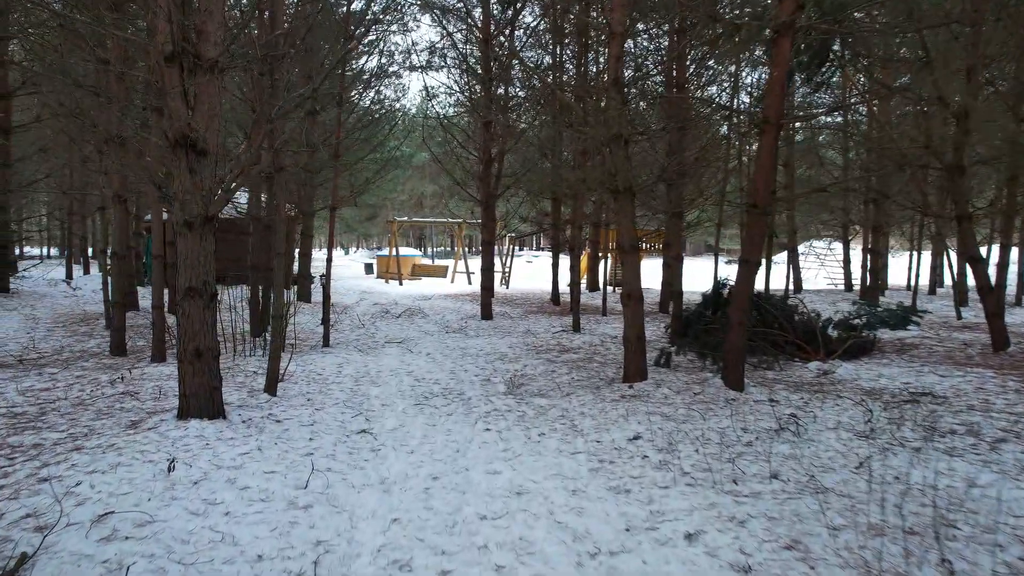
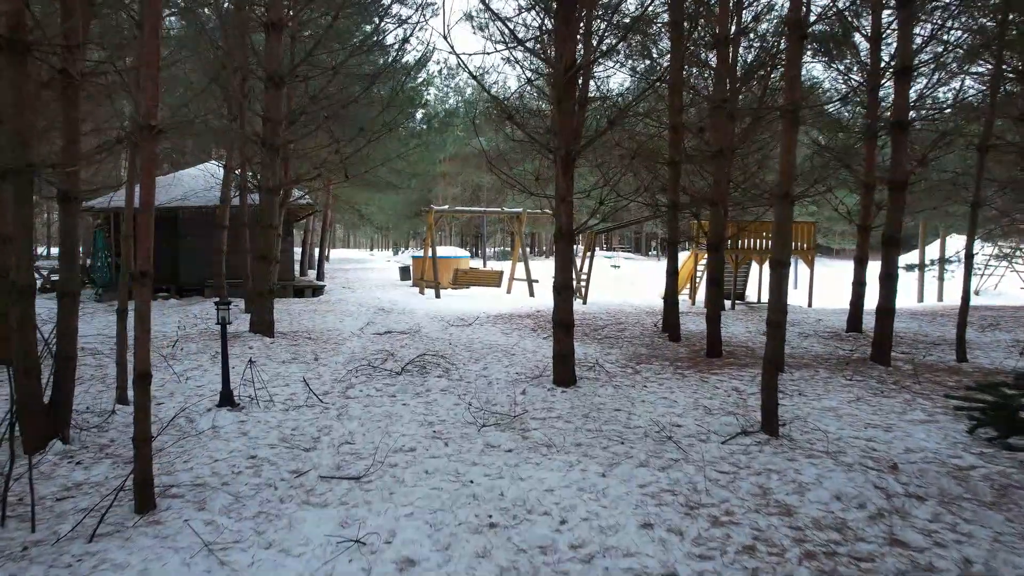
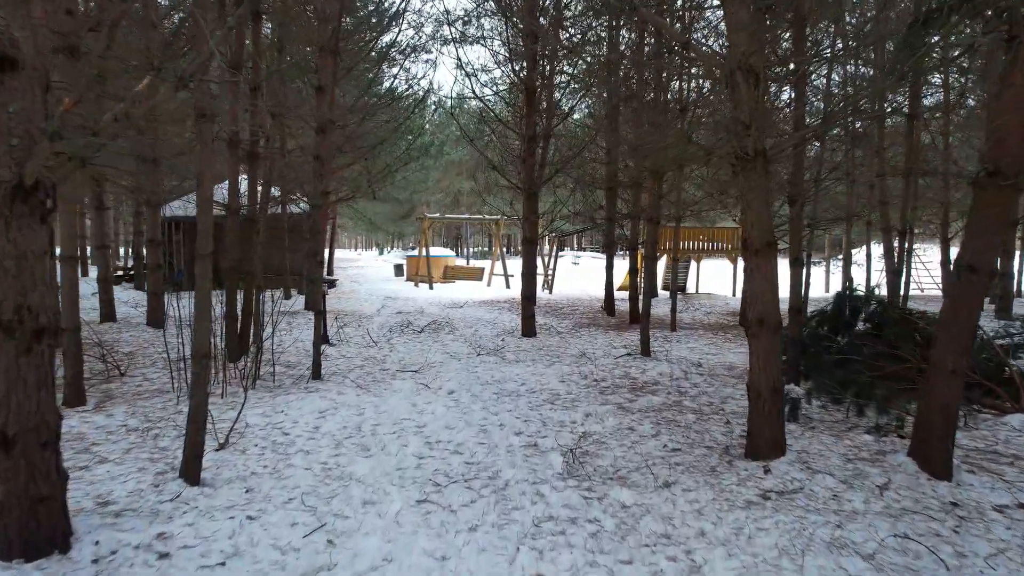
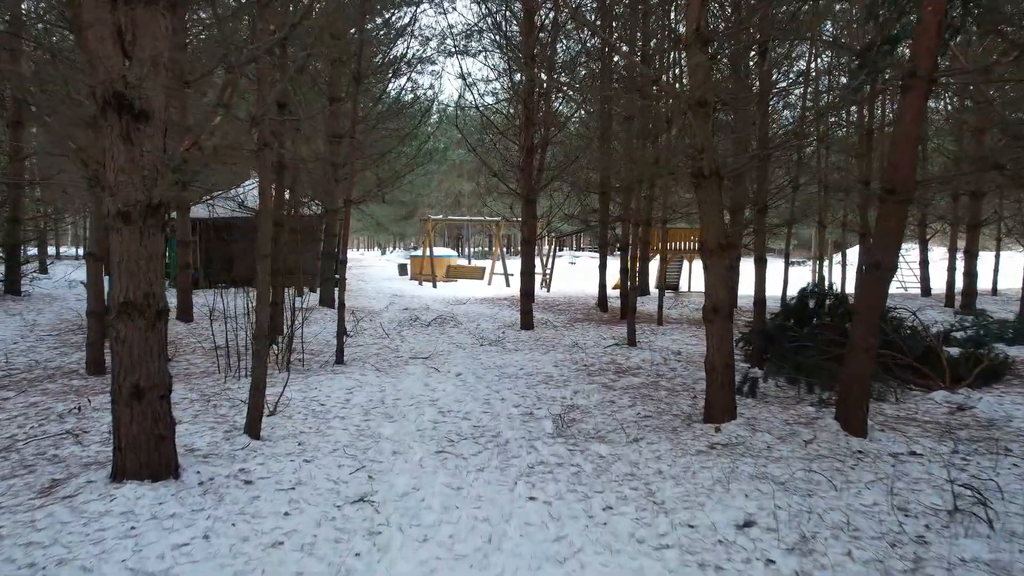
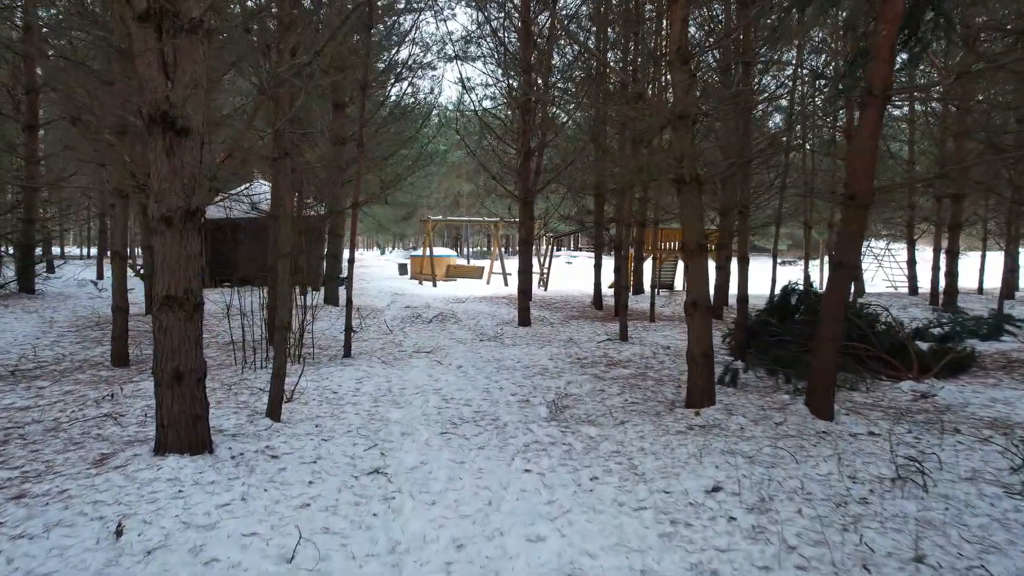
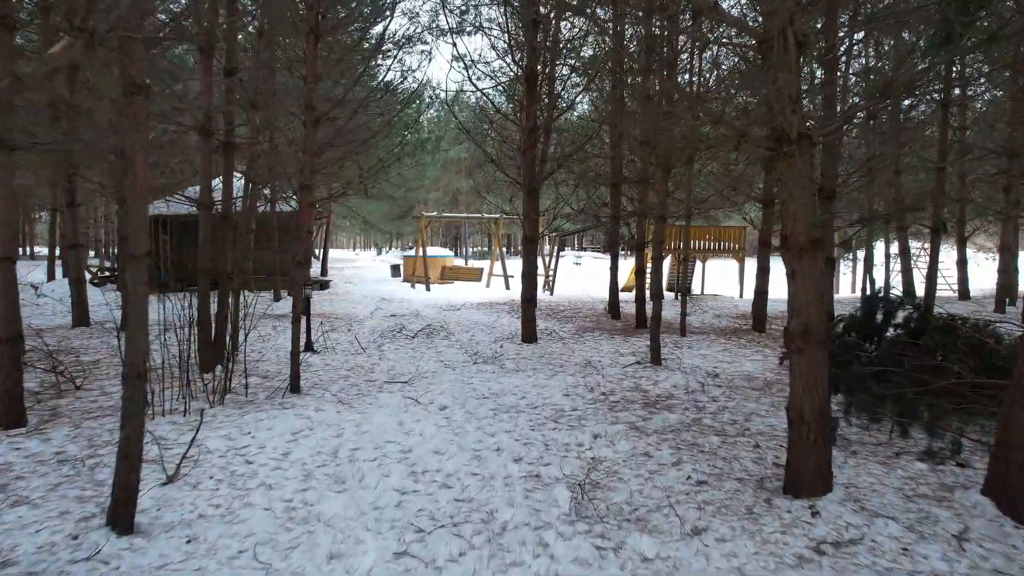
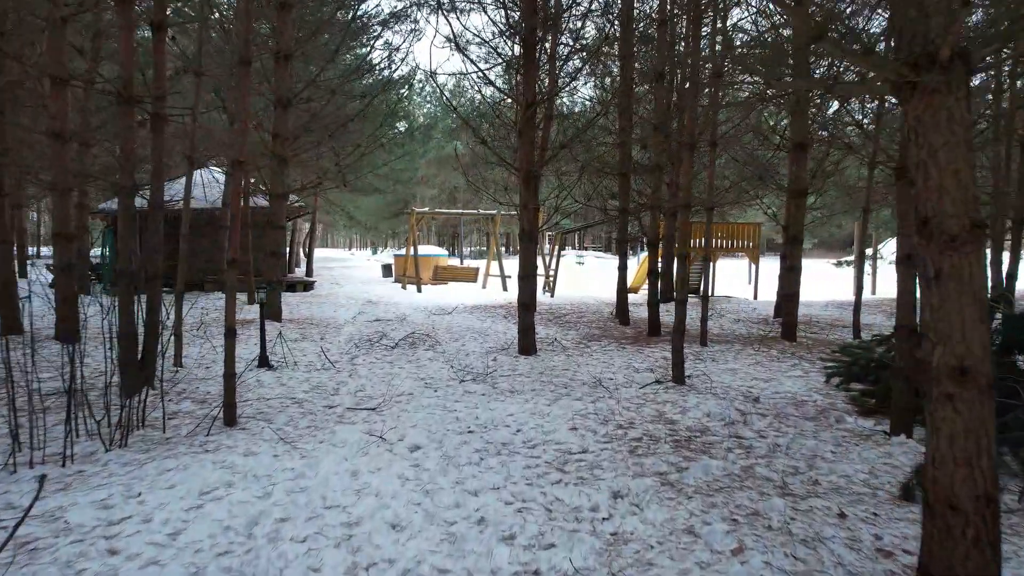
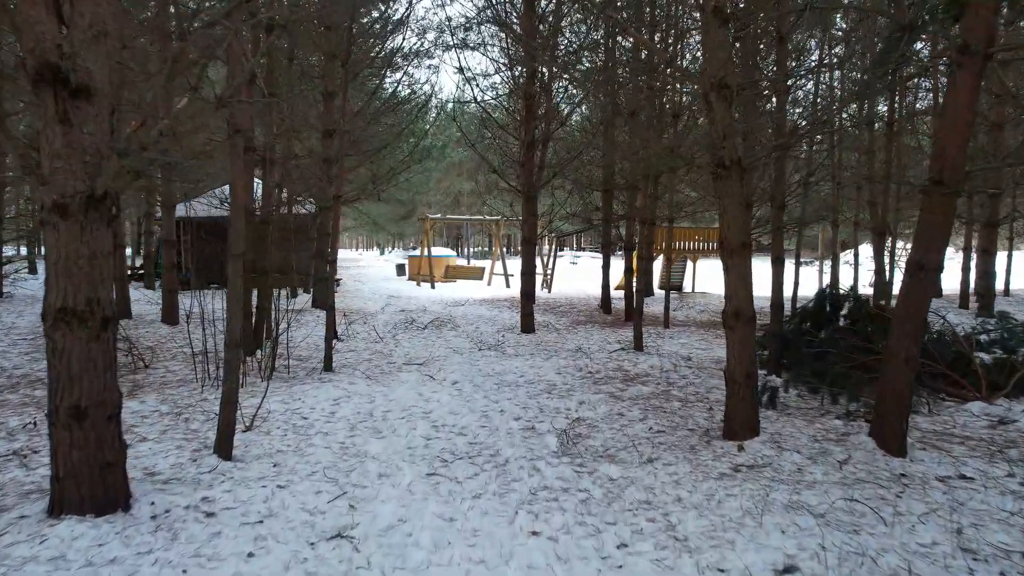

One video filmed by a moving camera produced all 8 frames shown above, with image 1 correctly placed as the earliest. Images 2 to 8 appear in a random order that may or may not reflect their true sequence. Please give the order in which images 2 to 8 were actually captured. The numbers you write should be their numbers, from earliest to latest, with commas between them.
5, 4, 8, 3, 6, 7, 2
